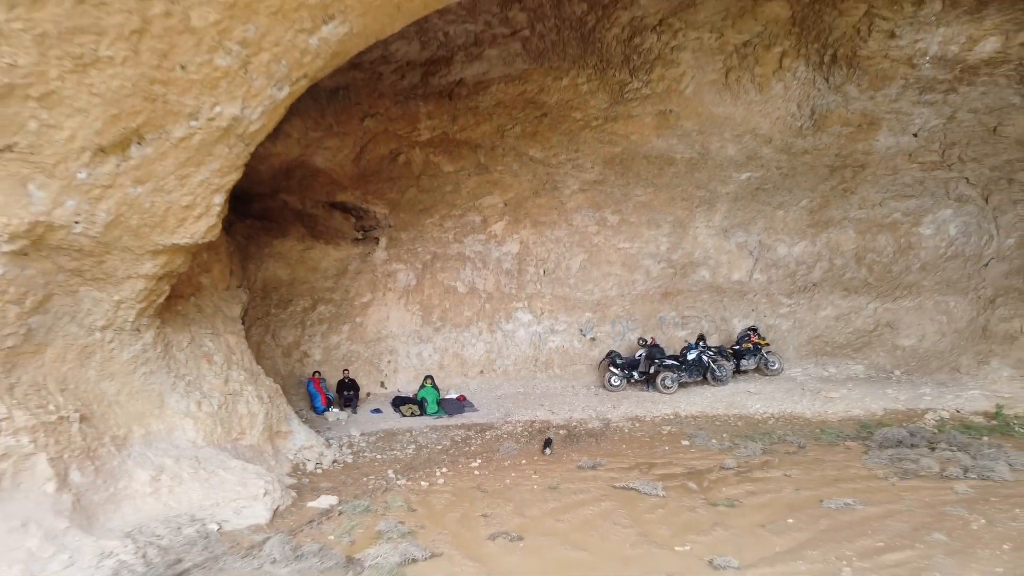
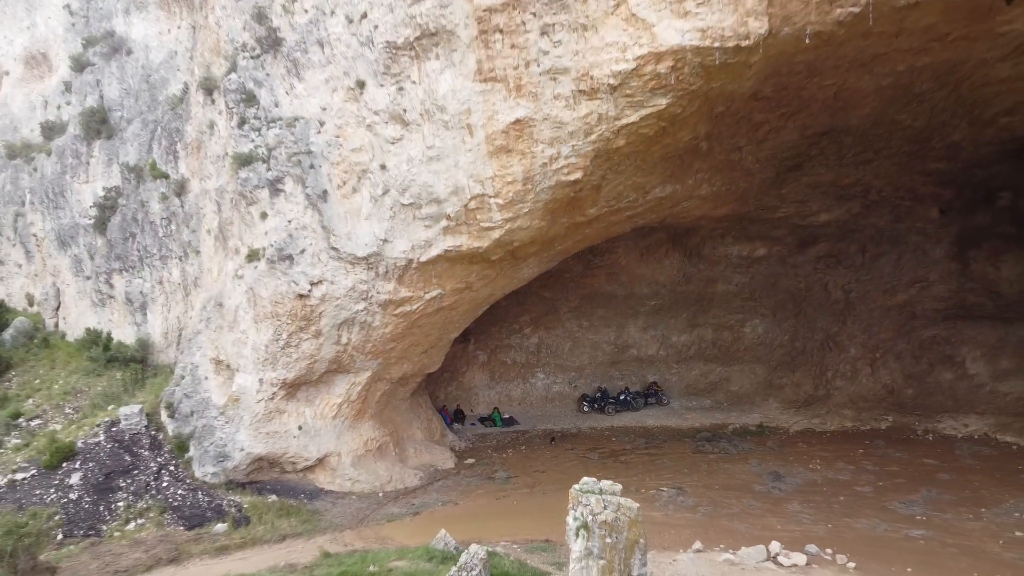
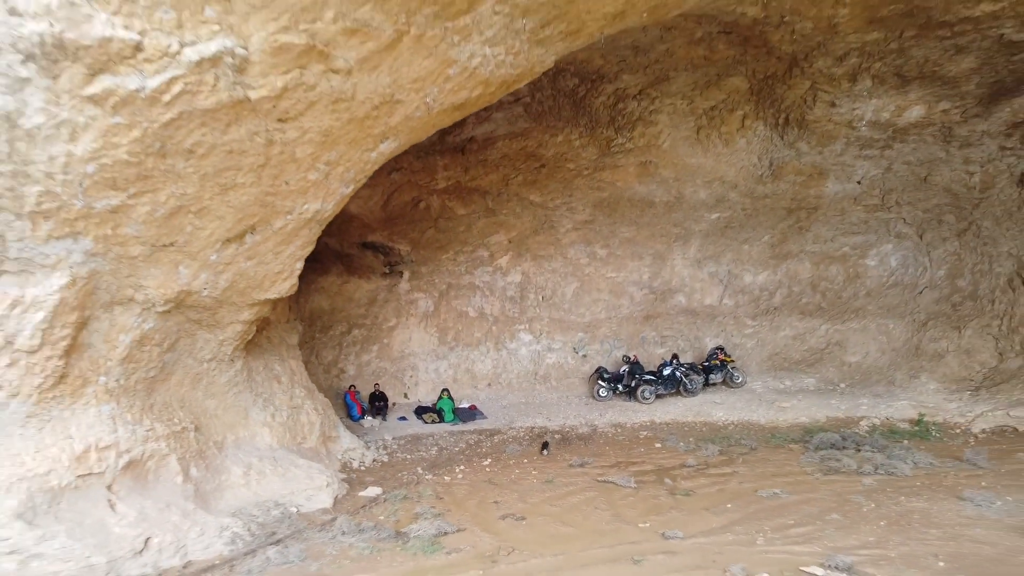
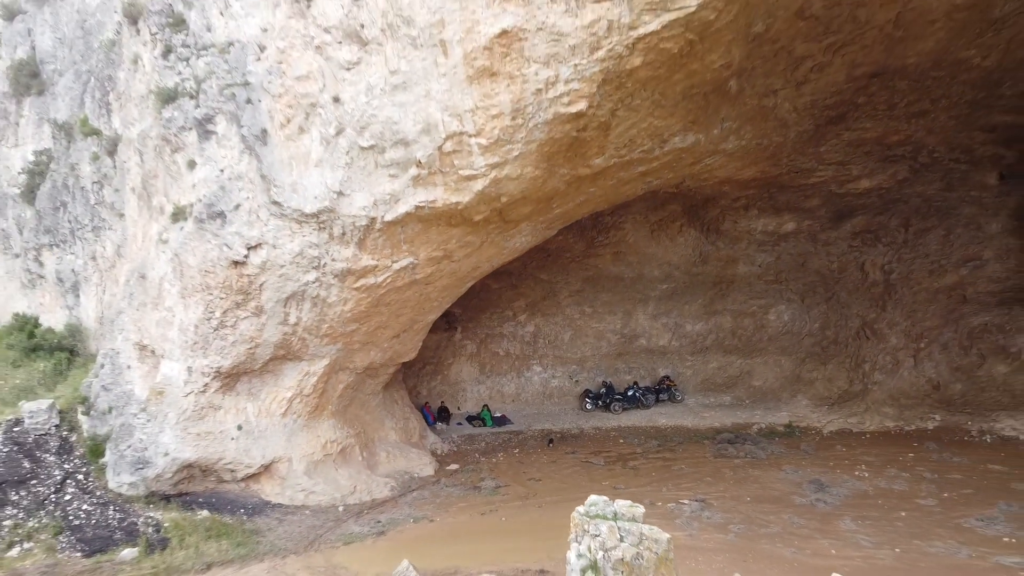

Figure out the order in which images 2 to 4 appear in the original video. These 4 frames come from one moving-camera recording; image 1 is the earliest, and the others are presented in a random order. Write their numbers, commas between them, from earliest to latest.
3, 4, 2
